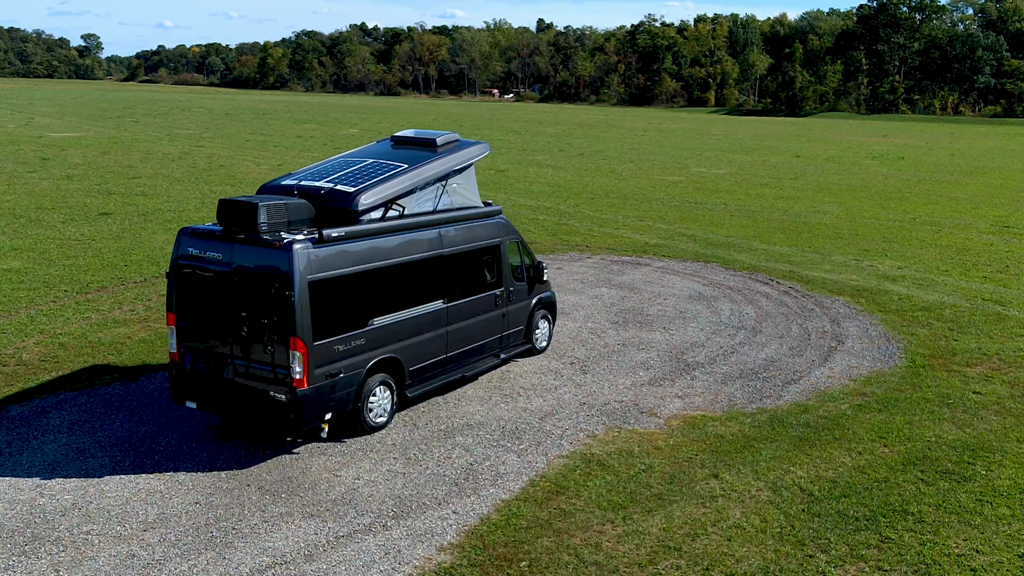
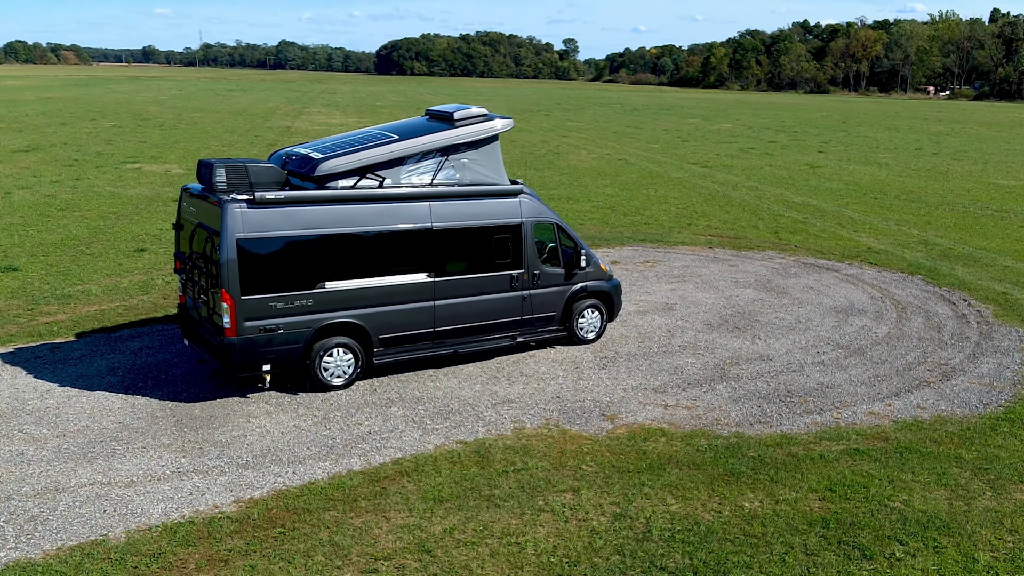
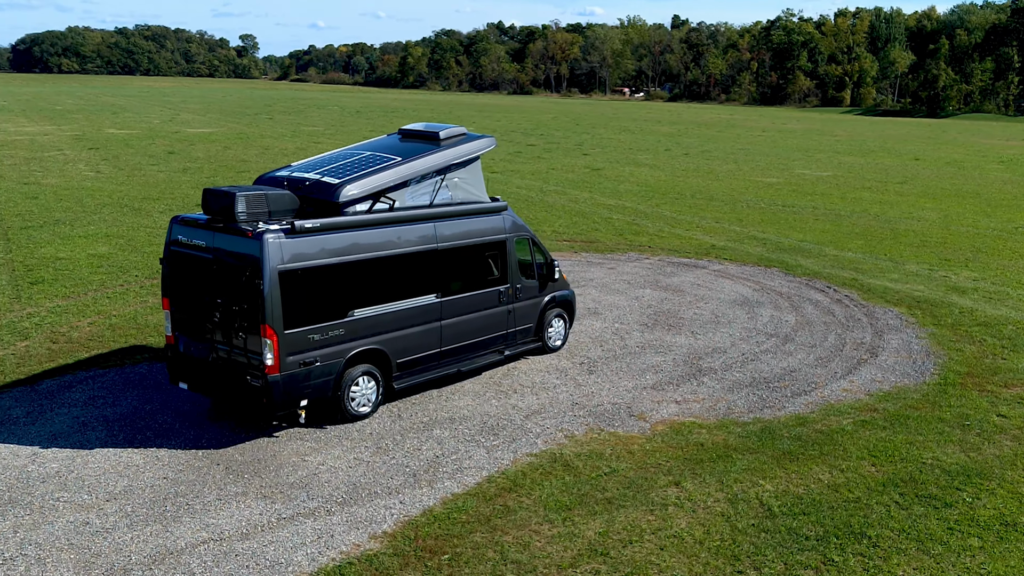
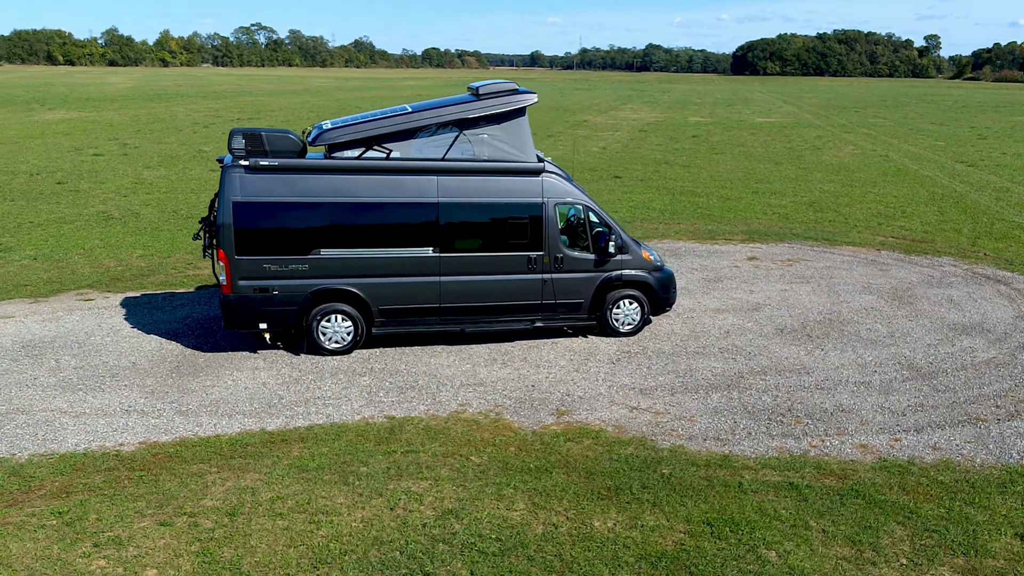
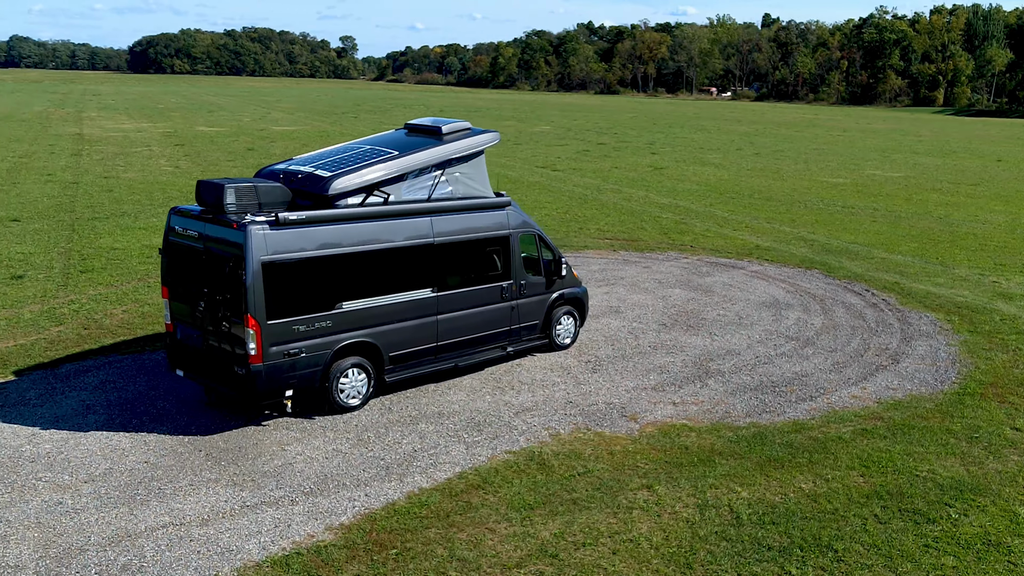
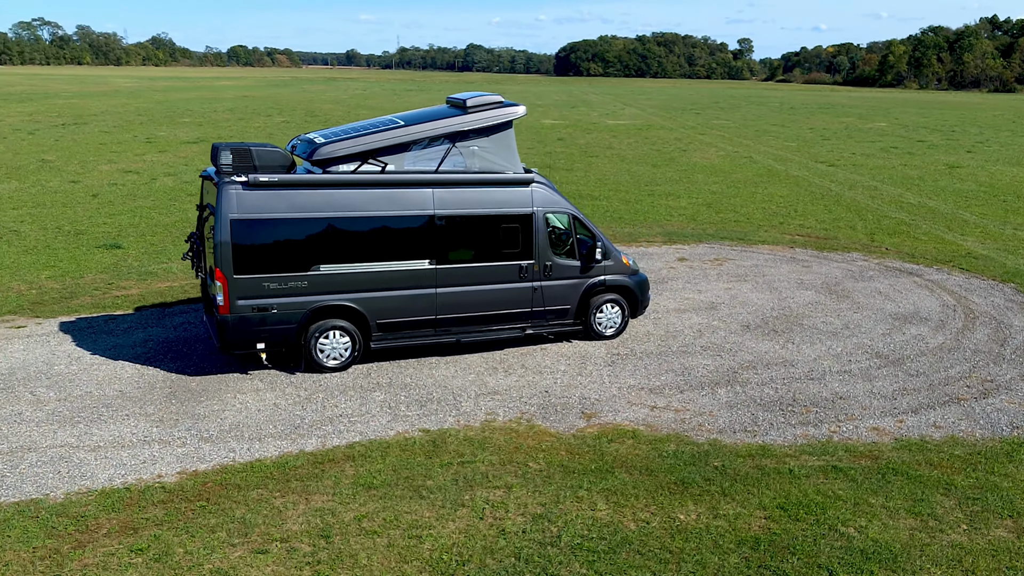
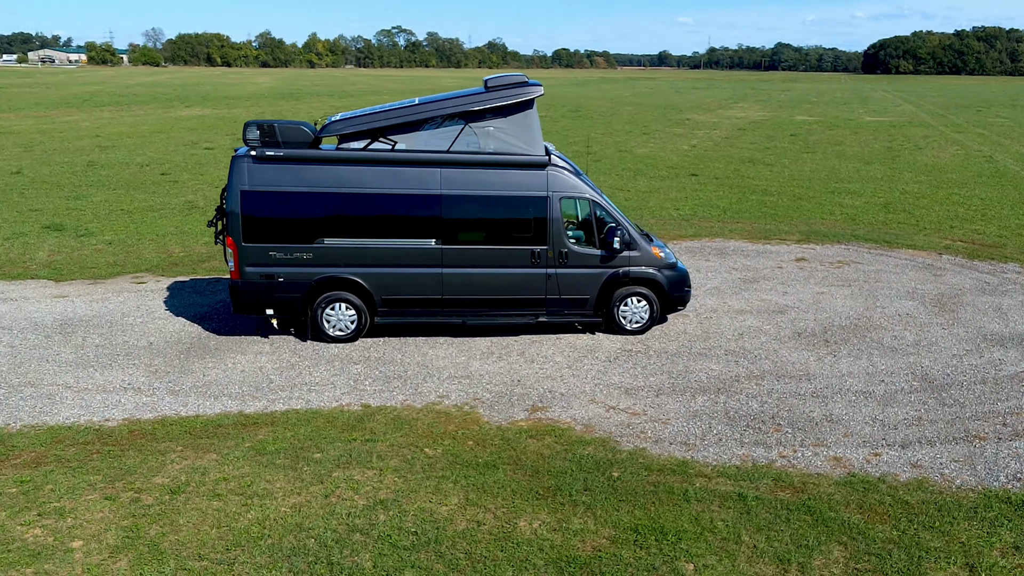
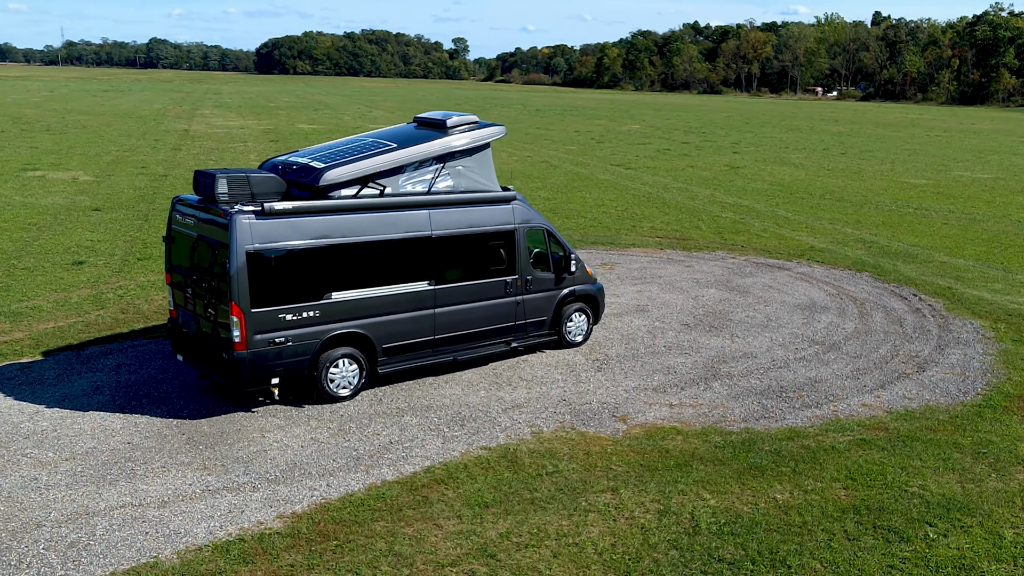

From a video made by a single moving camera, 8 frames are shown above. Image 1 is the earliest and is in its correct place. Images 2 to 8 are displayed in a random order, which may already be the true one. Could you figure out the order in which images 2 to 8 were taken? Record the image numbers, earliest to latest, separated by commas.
3, 5, 8, 2, 6, 4, 7
